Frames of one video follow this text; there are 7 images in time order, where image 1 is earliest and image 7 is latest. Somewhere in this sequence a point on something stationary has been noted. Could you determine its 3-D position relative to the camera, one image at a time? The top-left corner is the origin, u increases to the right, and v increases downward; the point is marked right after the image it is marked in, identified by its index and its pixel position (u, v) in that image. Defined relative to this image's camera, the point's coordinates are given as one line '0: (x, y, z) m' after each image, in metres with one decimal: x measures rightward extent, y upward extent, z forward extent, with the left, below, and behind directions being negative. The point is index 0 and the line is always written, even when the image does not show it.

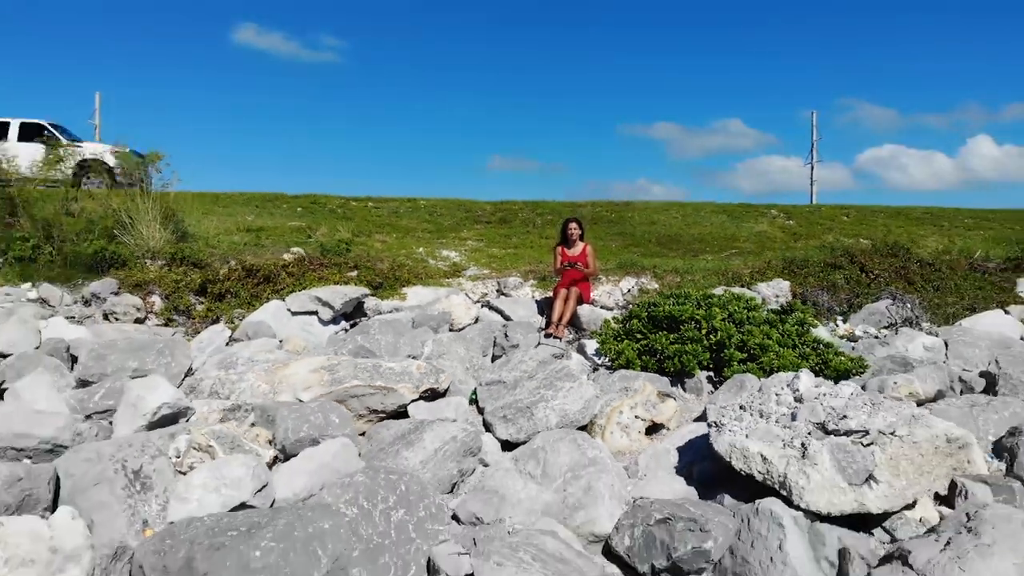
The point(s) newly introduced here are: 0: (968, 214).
0: (+11.6, +1.9, +16.7) m
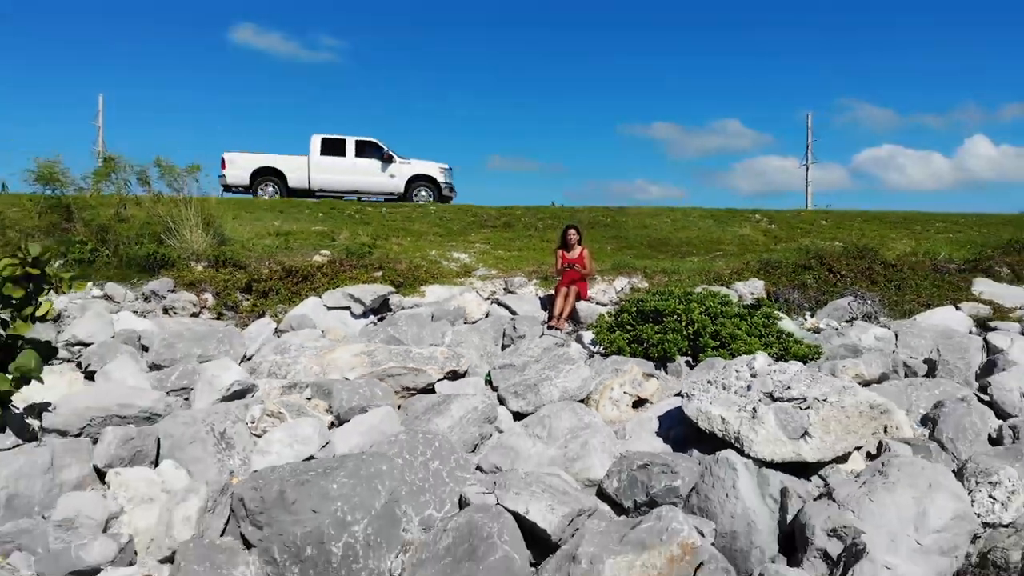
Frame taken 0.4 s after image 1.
0: (+11.7, +1.9, +17.9) m
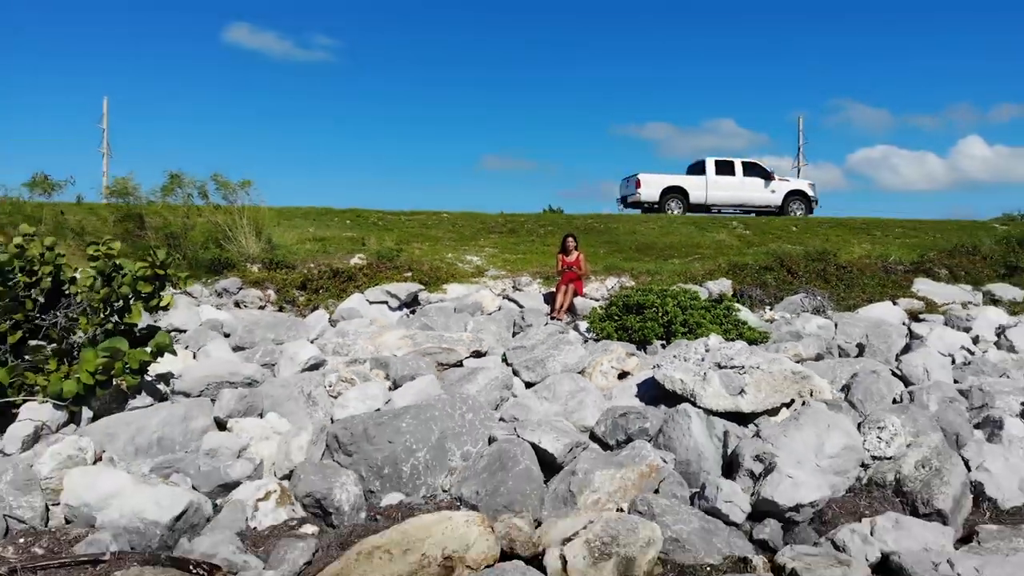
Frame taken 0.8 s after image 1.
0: (+11.8, +1.9, +19.8) m
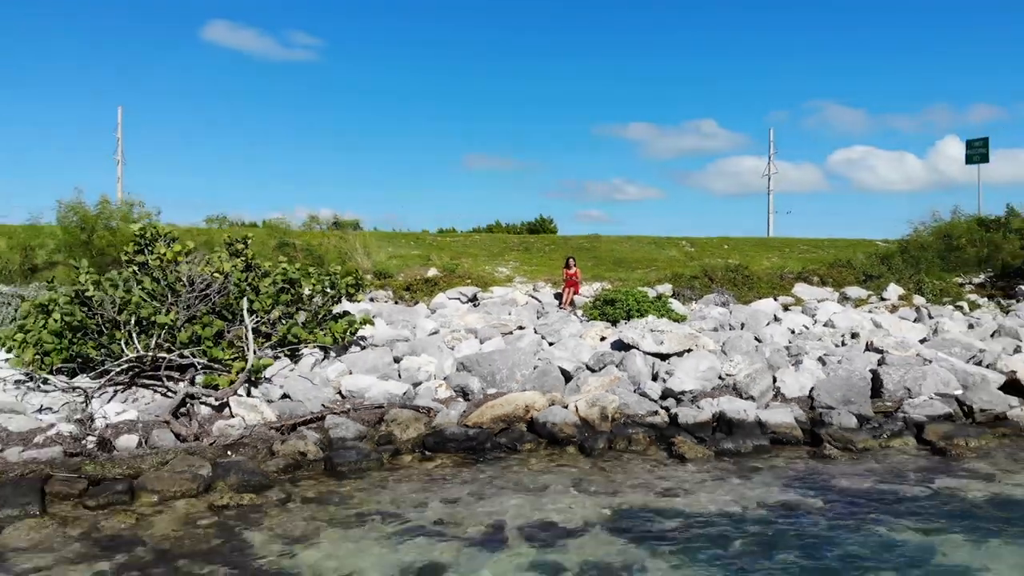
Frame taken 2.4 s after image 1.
0: (+12.2, +1.9, +27.0) m
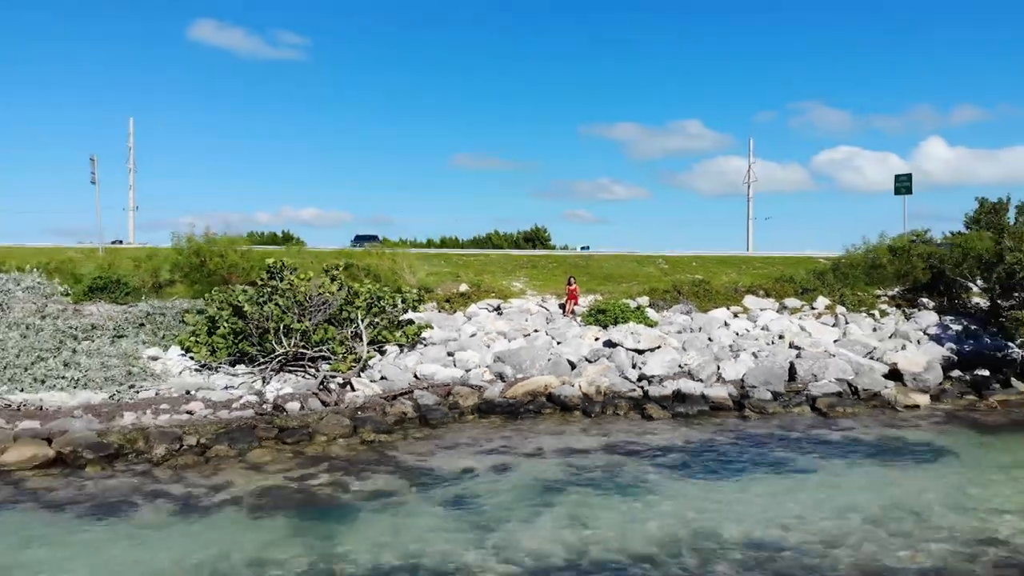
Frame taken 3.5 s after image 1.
0: (+12.5, +1.4, +32.9) m
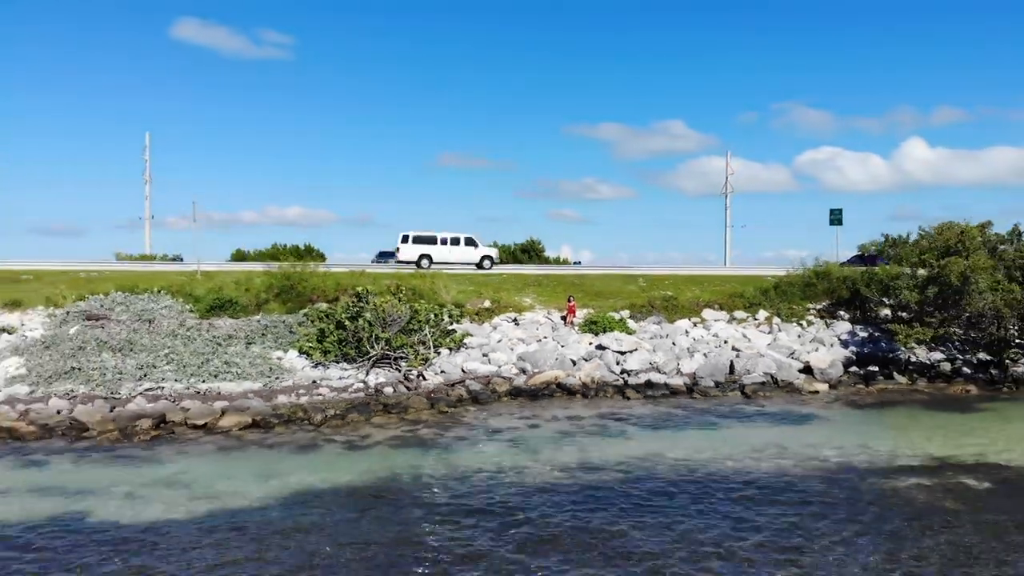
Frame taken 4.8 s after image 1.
0: (+13.0, +0.6, +40.9) m
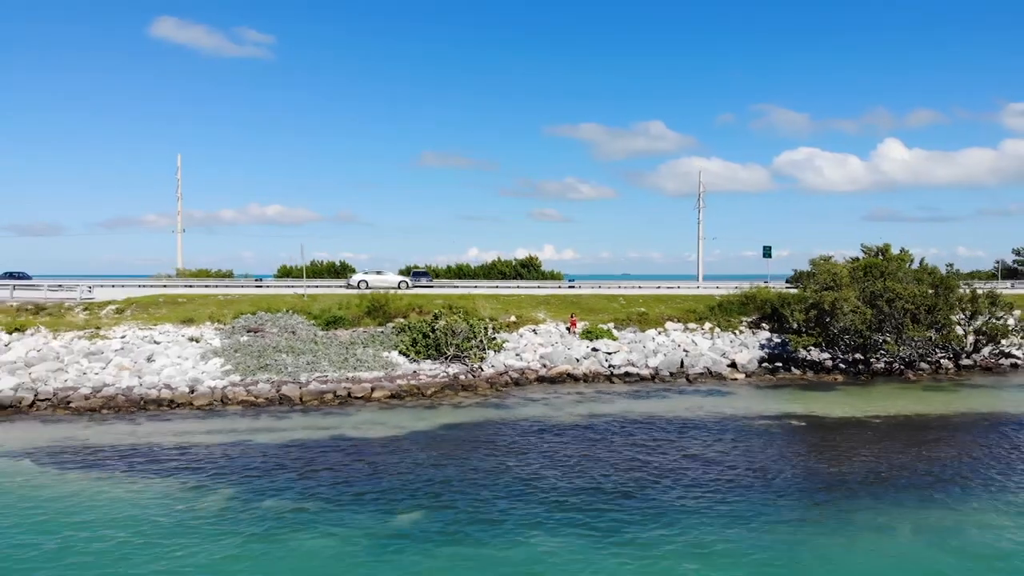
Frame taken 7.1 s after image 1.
0: (+14.2, -0.8, +55.2) m
